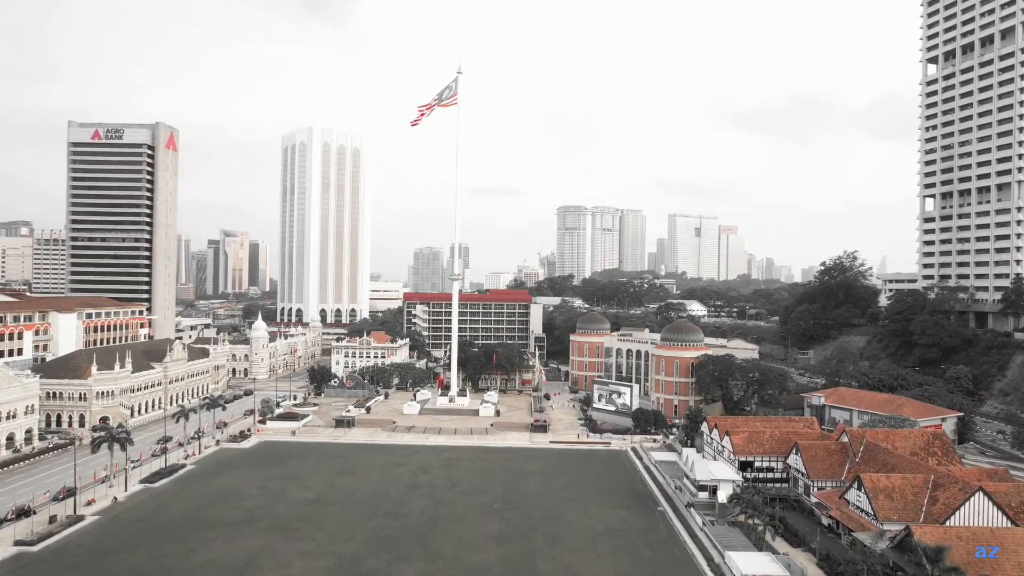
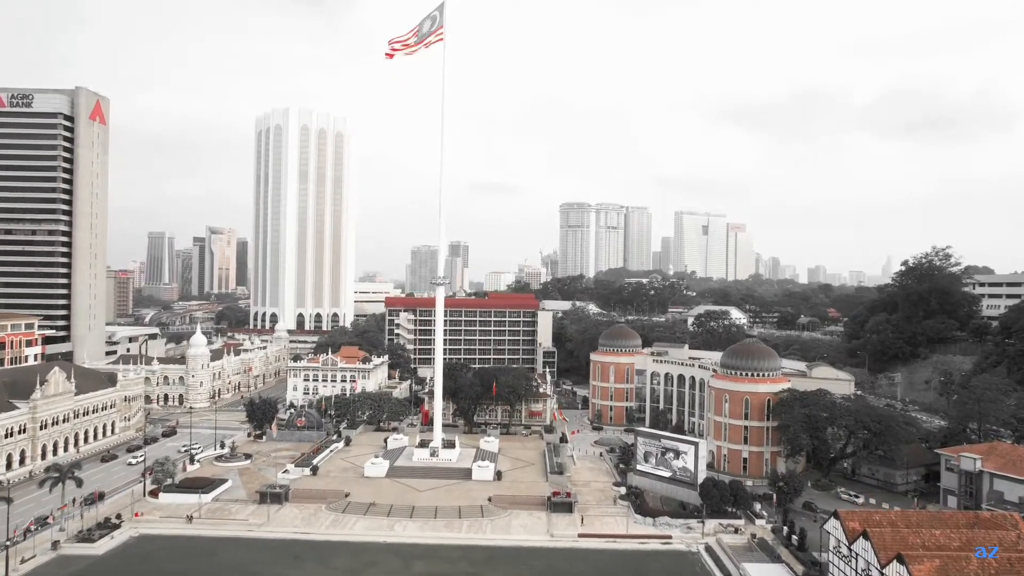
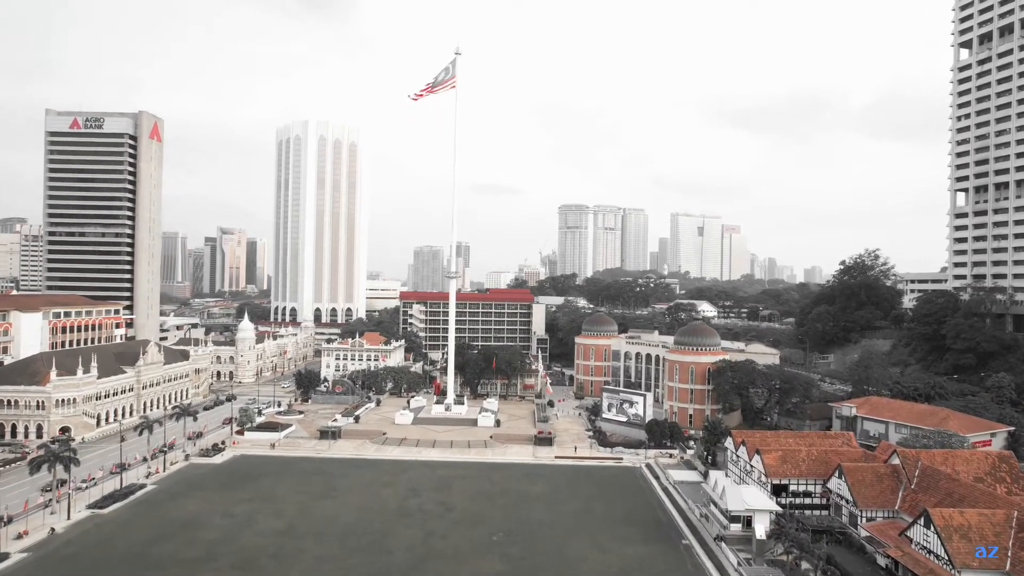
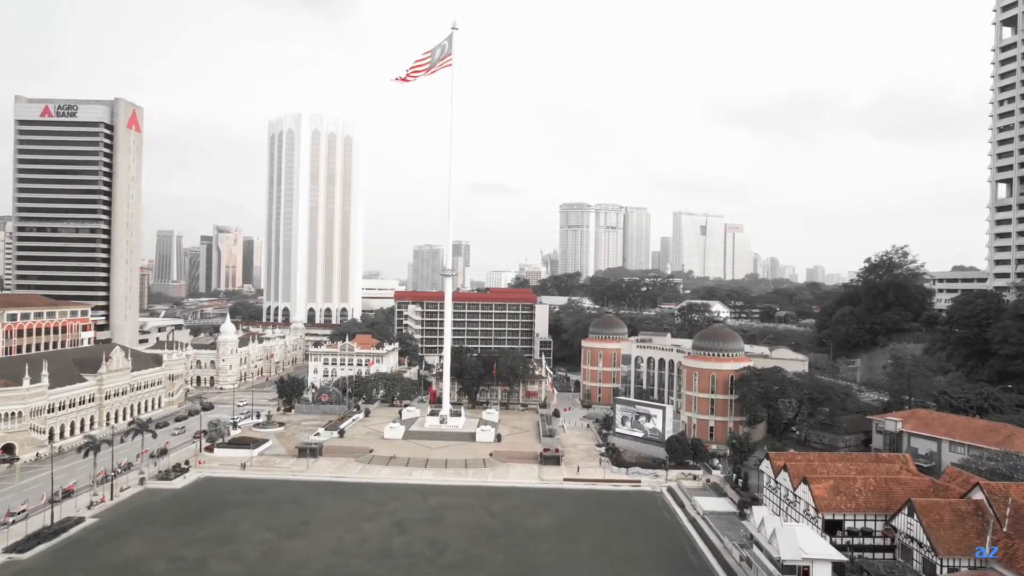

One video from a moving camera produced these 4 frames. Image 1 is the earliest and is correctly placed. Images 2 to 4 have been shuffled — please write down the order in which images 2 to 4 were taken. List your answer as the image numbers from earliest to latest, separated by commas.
3, 4, 2
